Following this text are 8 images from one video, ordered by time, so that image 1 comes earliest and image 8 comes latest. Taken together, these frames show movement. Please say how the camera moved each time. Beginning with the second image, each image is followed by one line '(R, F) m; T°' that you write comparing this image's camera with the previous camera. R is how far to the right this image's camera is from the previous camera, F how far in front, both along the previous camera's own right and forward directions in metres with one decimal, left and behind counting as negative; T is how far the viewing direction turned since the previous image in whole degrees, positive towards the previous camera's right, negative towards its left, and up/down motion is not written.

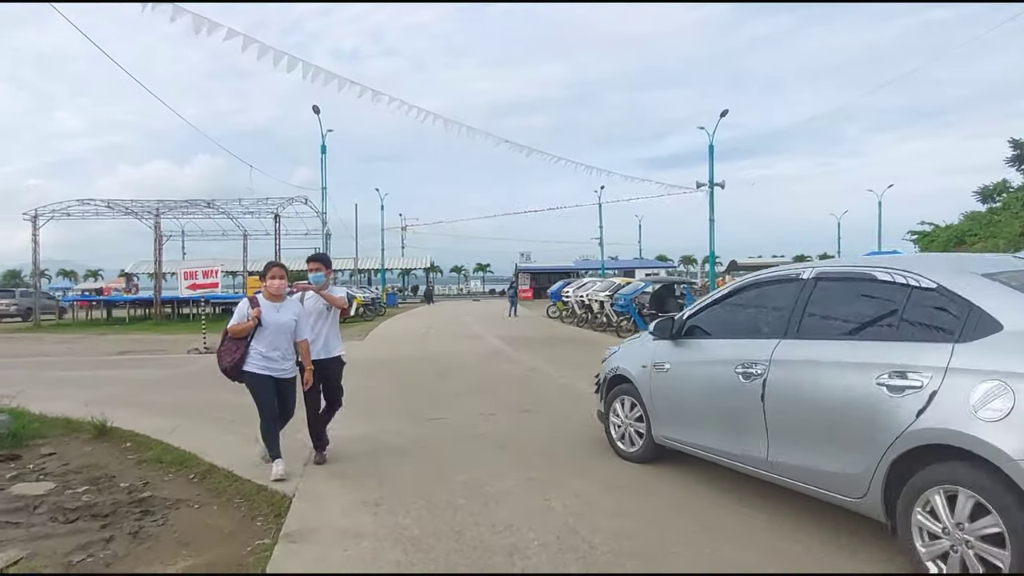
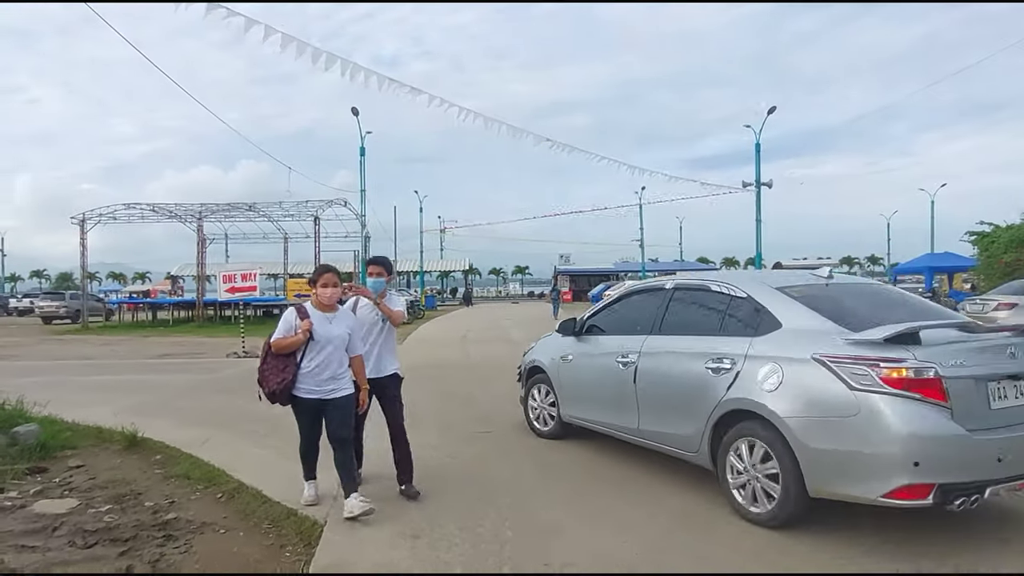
(-0.1, +0.6) m; -3°
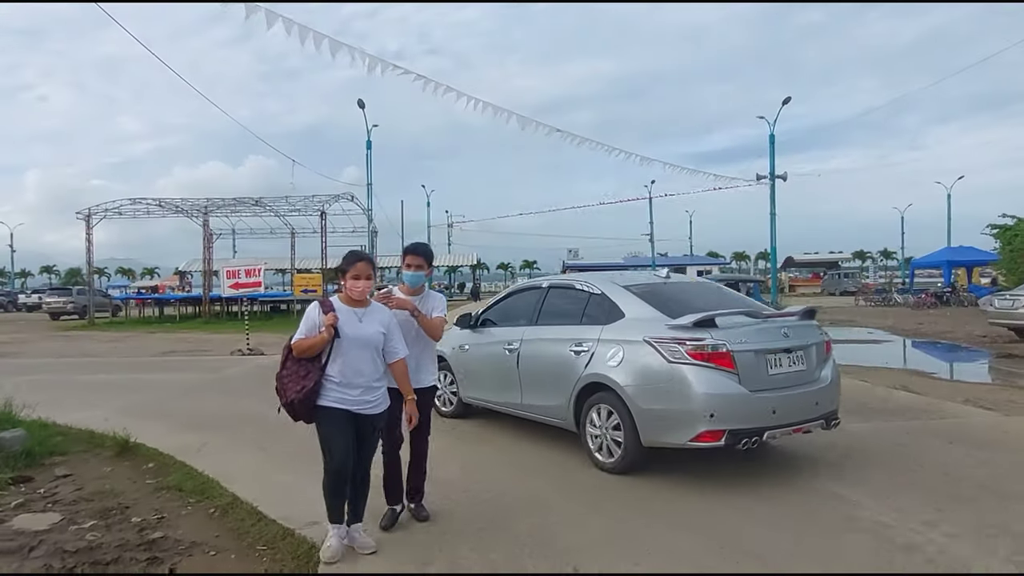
(-0.1, +0.6) m; -1°
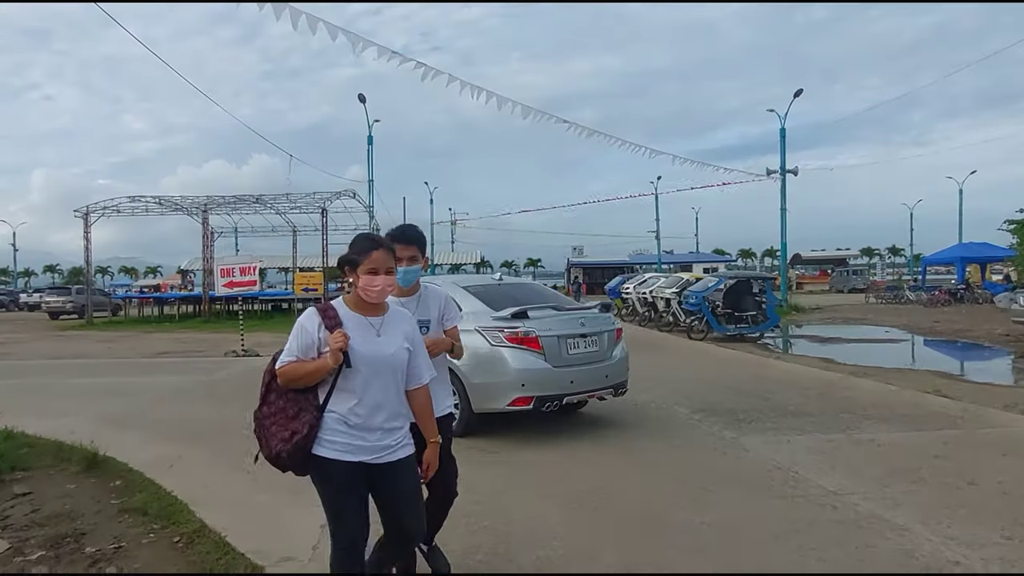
(0.0, +0.7) m; 0°
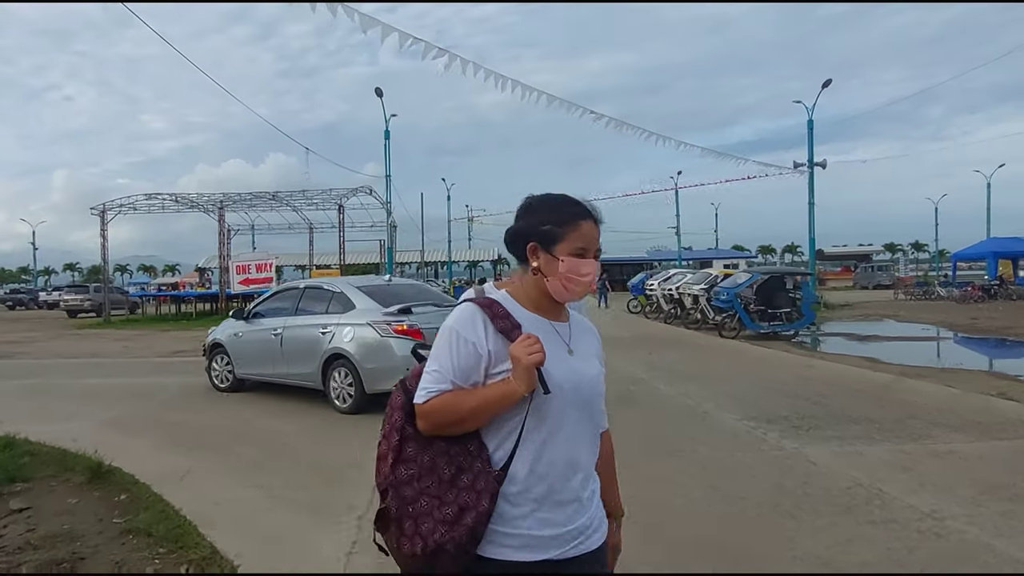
(-0.2, +0.7) m; -1°
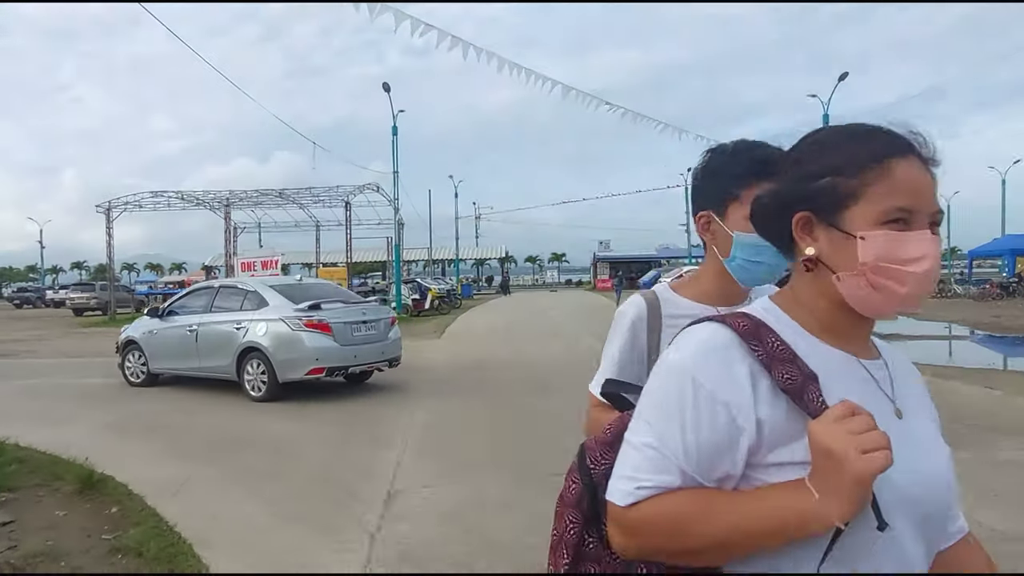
(-0.1, +0.5) m; 0°
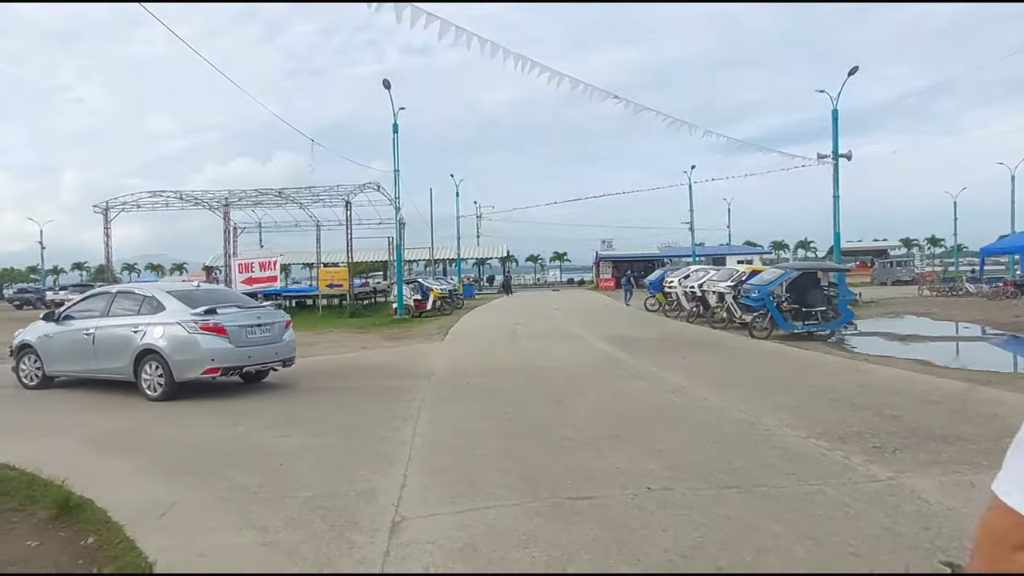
(-0.1, +0.6) m; 0°
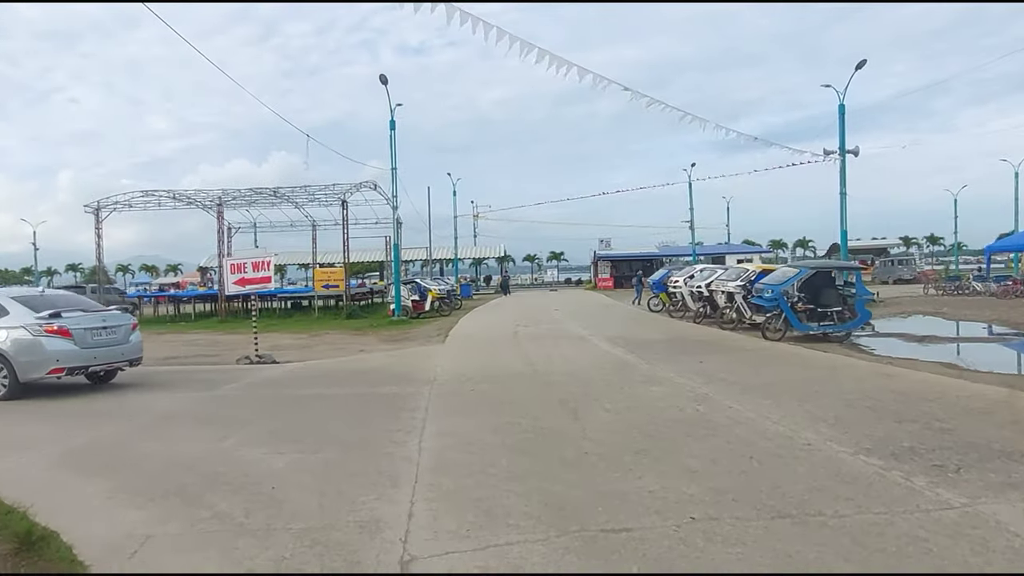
(-0.2, +0.7) m; 0°
